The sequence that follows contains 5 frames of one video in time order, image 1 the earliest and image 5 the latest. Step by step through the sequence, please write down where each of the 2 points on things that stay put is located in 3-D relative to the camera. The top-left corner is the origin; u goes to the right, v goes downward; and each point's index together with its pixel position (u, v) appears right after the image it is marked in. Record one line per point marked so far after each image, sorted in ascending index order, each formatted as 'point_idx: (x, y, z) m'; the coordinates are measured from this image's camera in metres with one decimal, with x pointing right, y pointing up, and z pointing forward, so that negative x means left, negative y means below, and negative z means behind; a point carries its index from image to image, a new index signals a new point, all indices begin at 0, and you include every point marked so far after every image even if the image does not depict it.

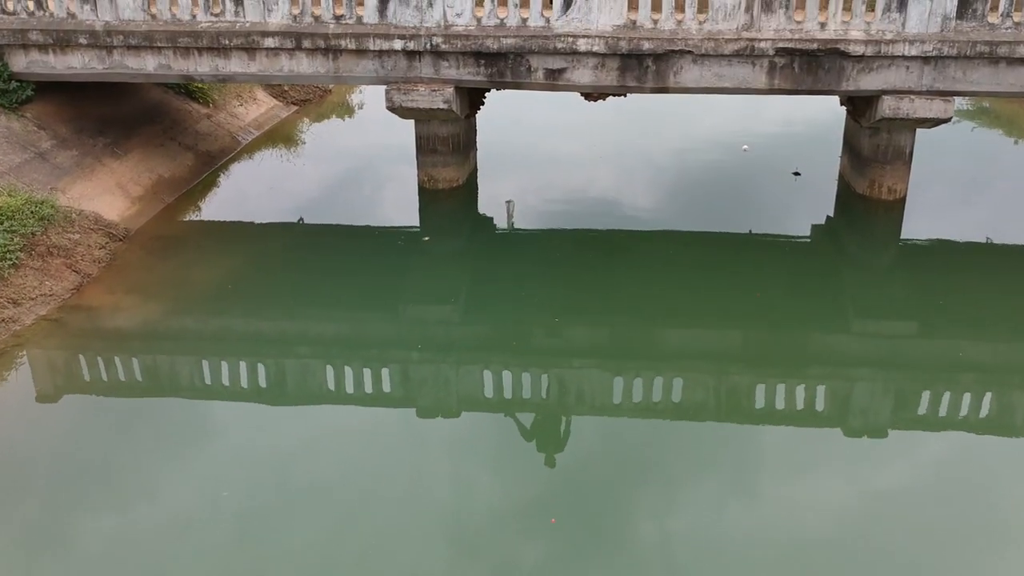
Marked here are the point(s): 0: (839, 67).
0: (+2.8, +1.9, +8.9) m
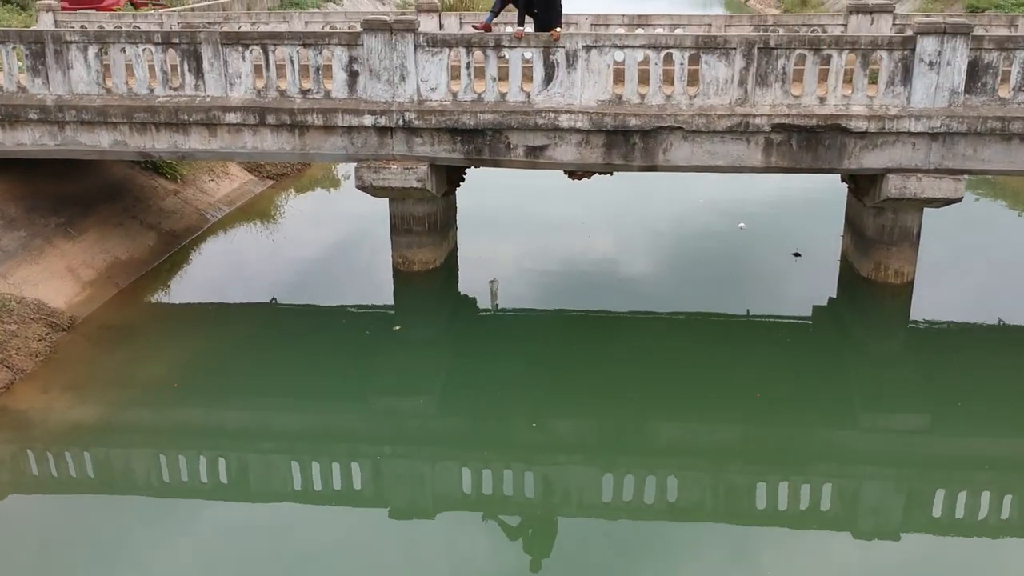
0: (+2.7, +1.2, +8.2) m
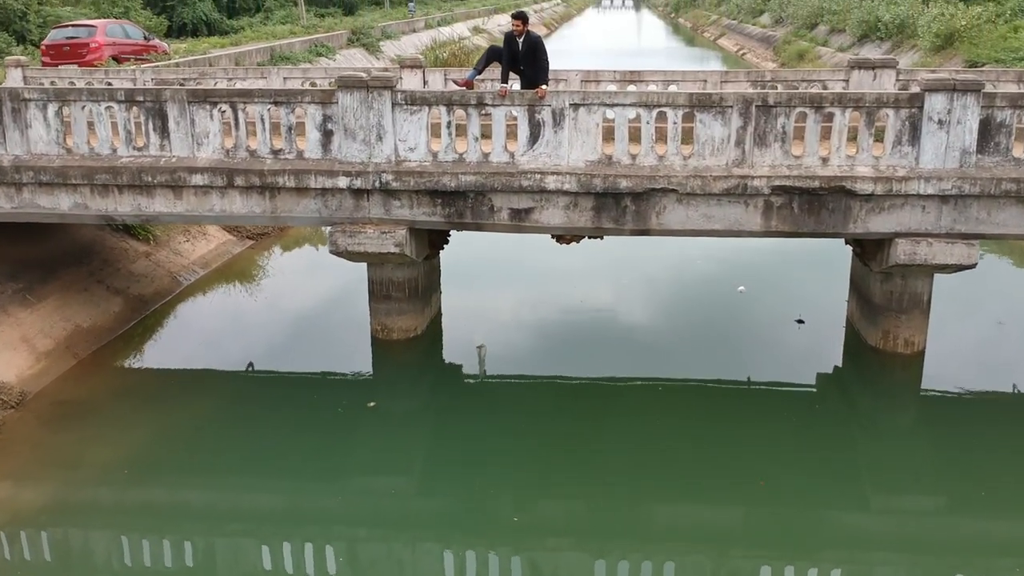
0: (+2.5, +0.6, +7.7) m
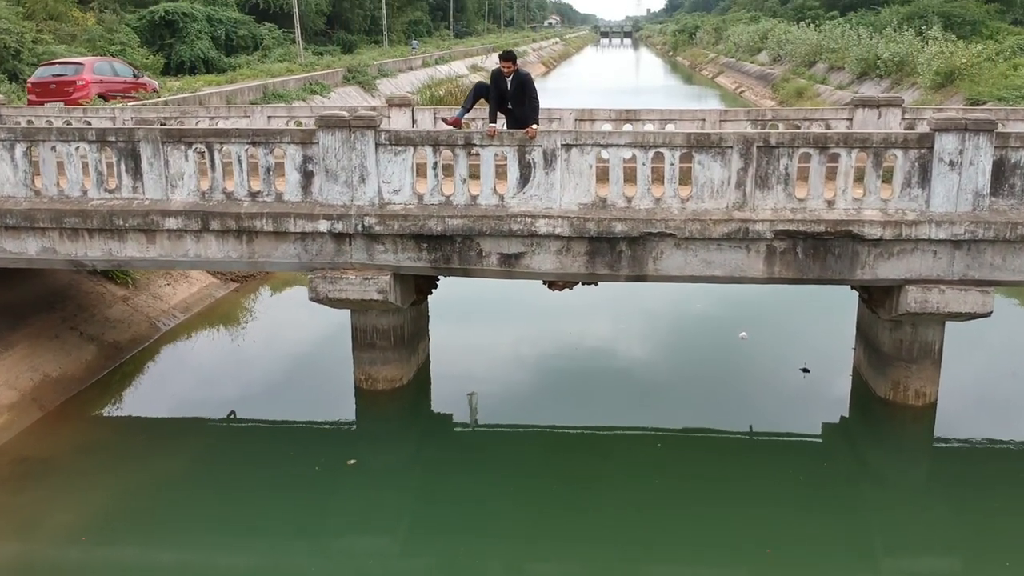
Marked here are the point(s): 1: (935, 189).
0: (+2.5, +0.3, +7.3) m
1: (+2.9, +0.7, +7.1) m
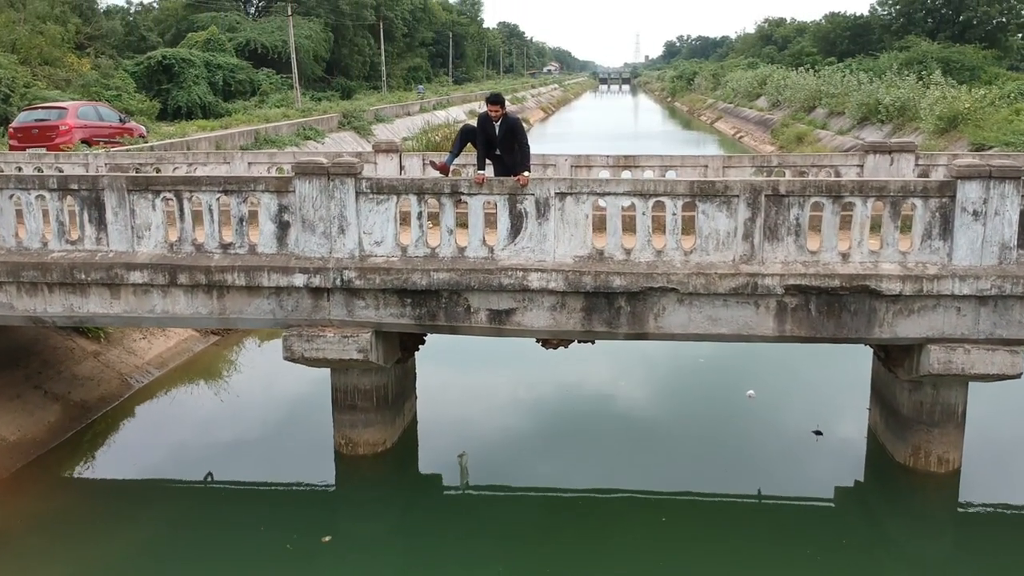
0: (+2.4, -0.1, +6.8) m
1: (+2.9, +0.3, +6.5) m
